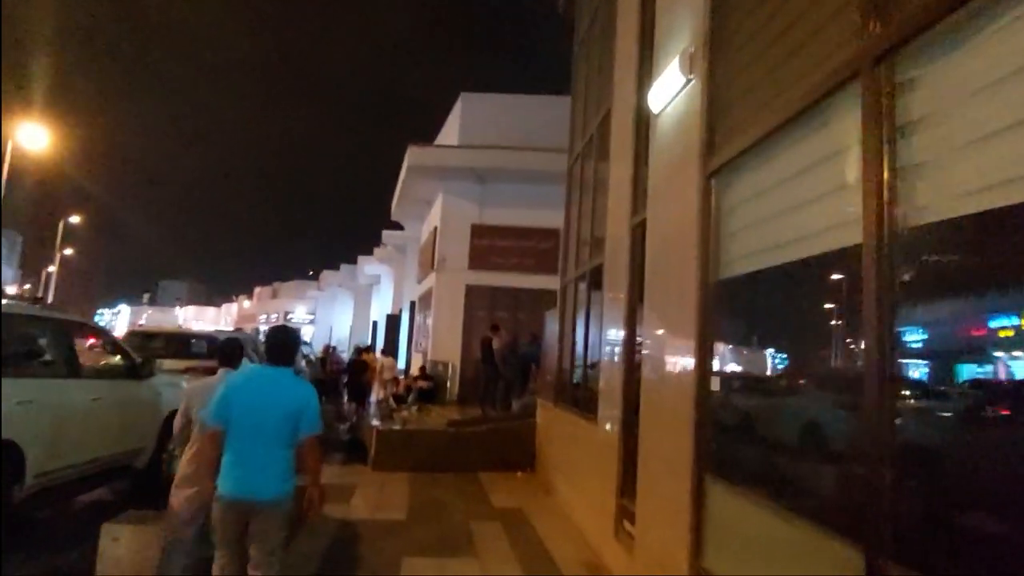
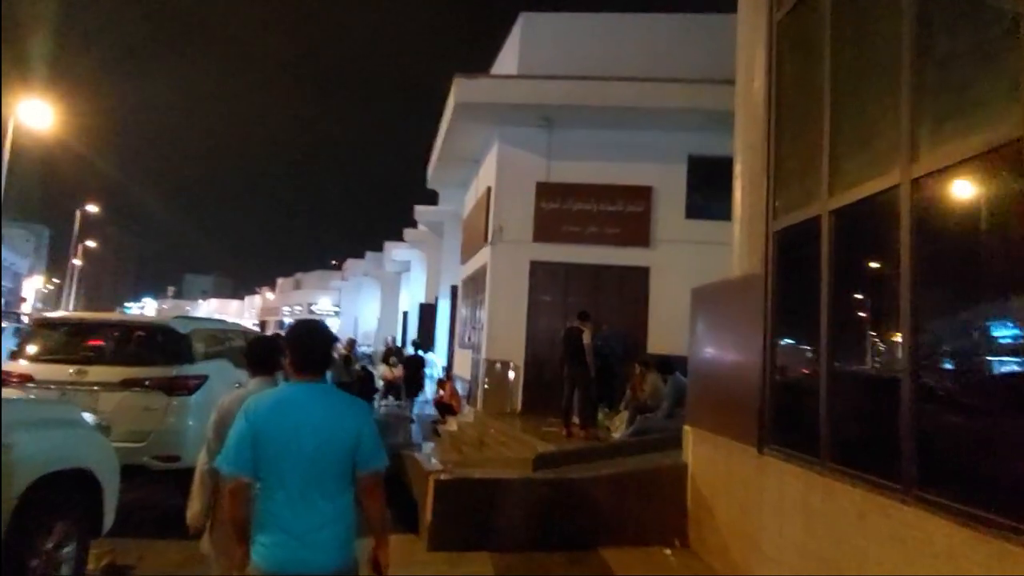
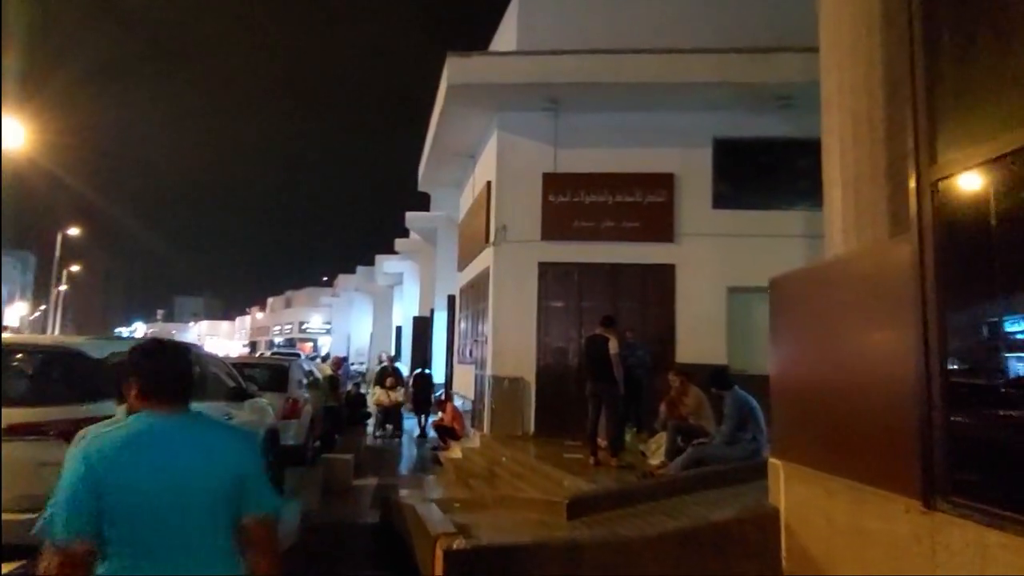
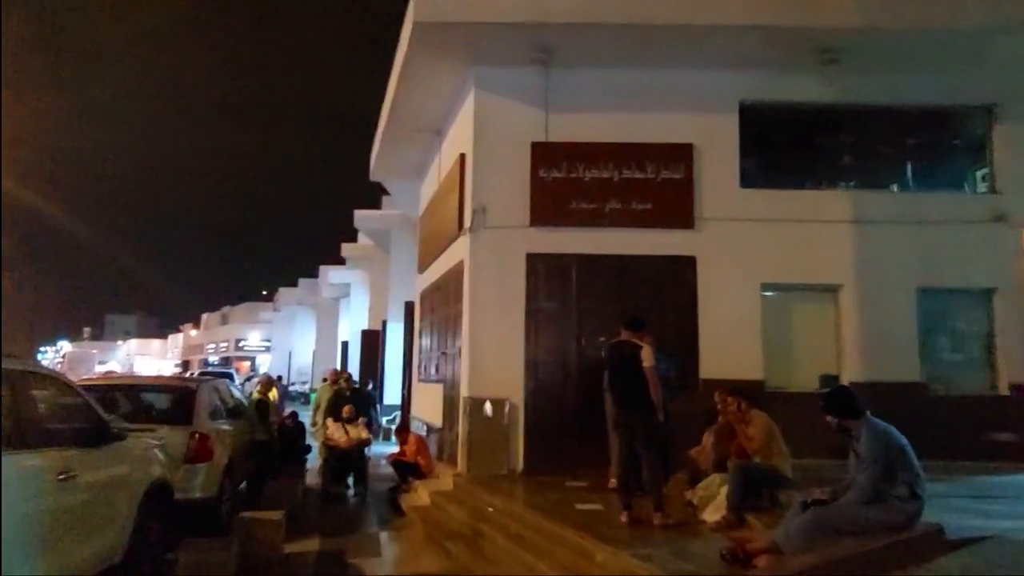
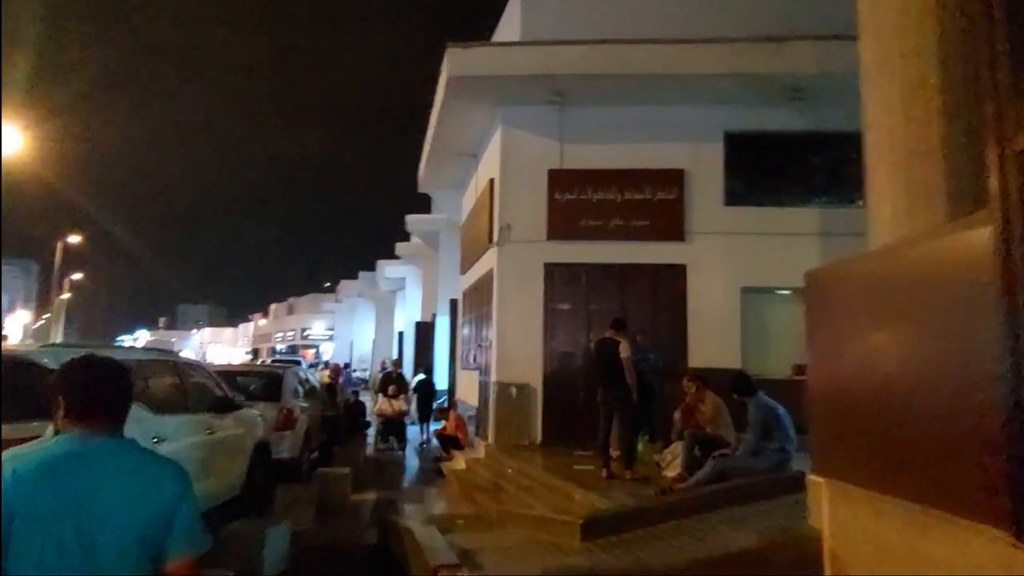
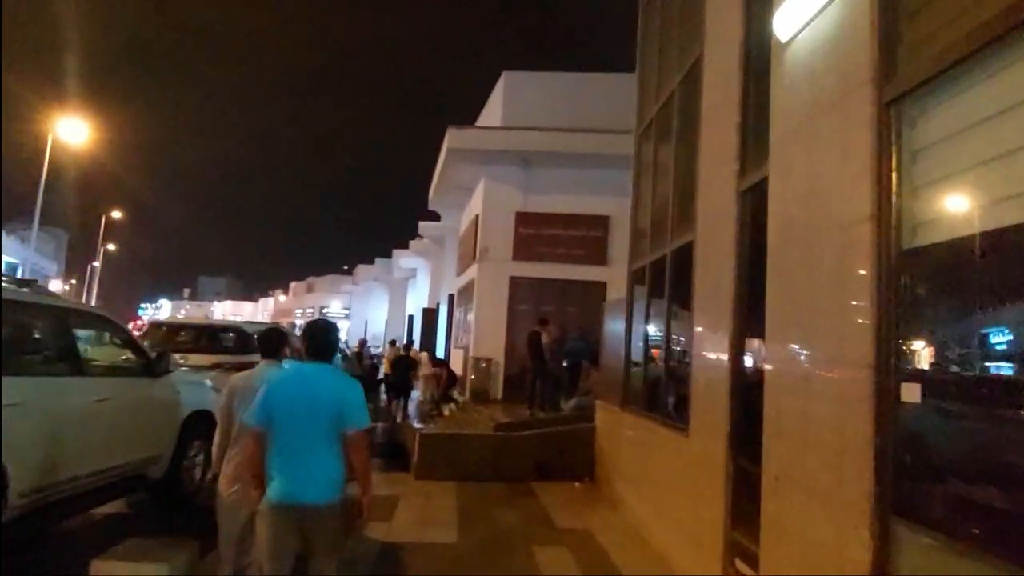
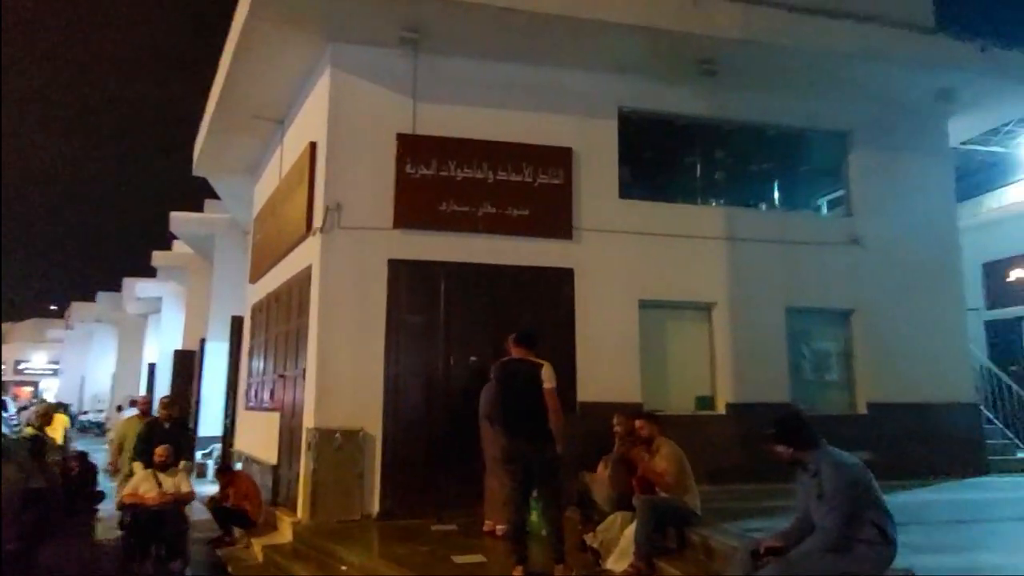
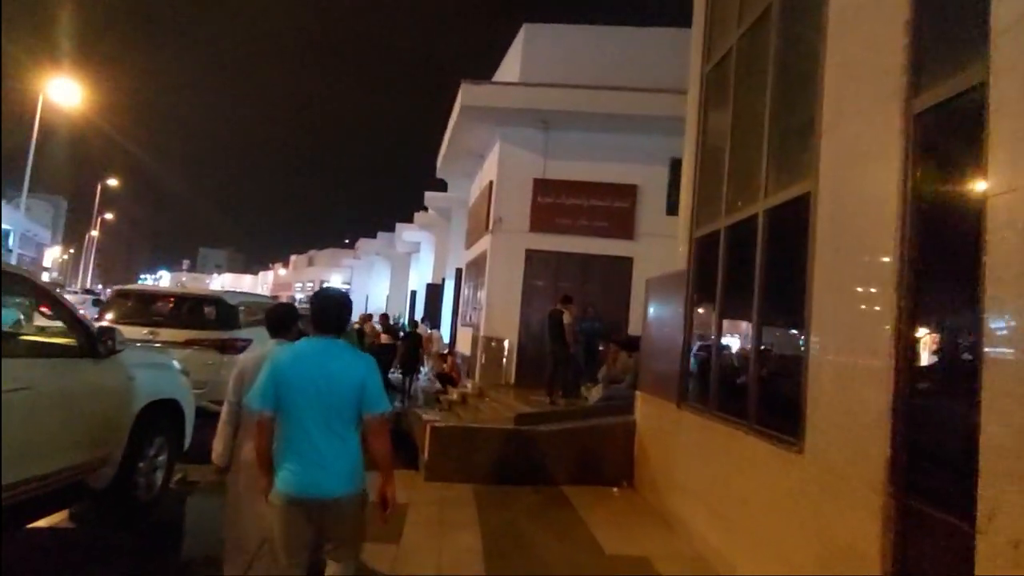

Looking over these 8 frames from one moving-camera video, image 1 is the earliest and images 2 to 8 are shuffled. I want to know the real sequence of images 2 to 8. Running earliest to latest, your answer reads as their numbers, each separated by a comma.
6, 8, 2, 3, 5, 4, 7
